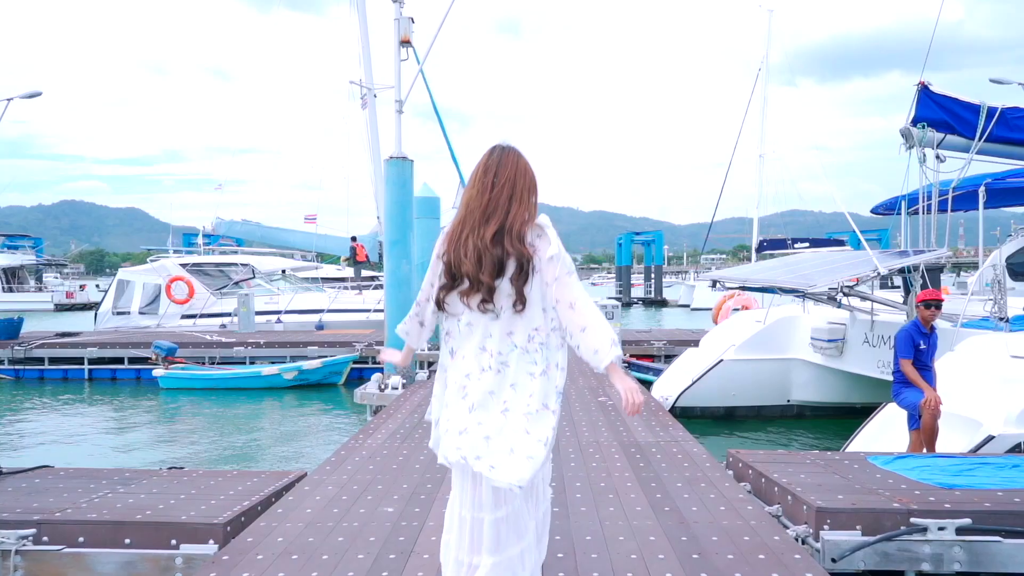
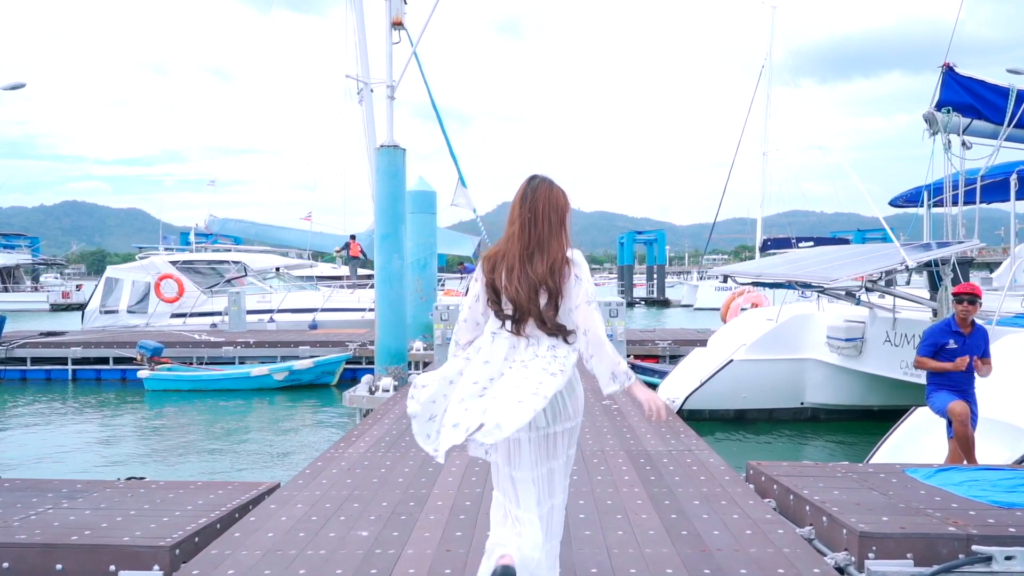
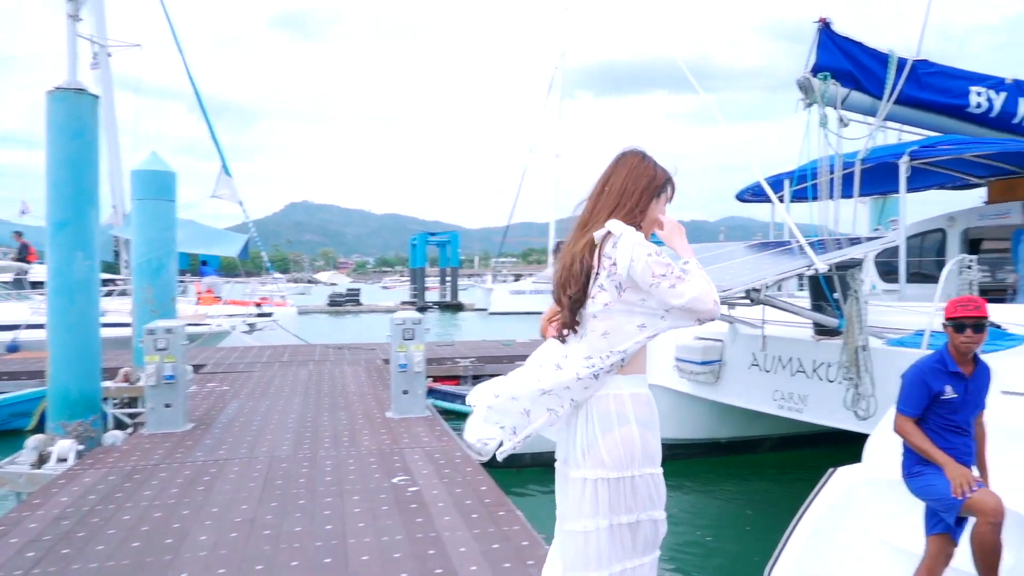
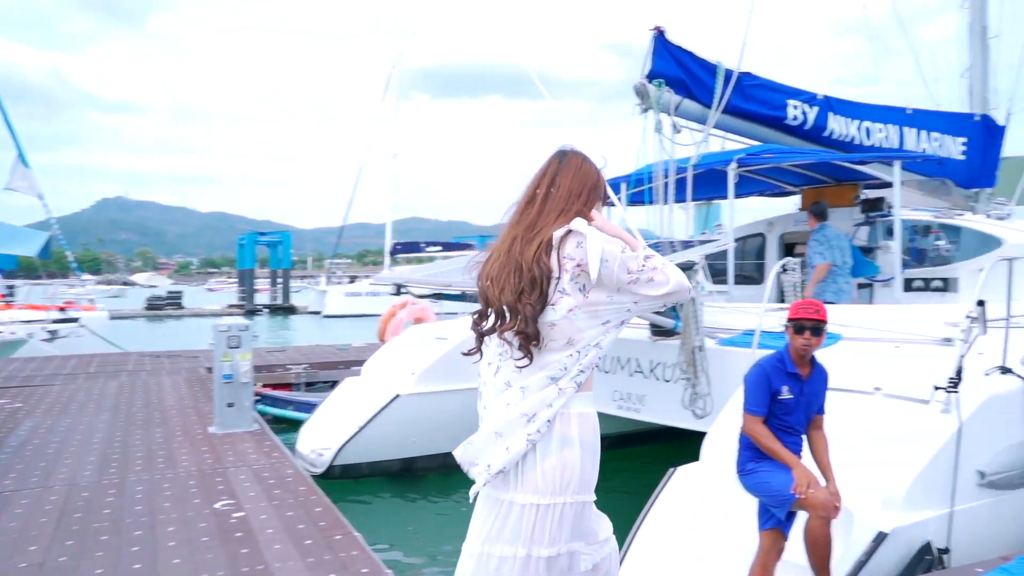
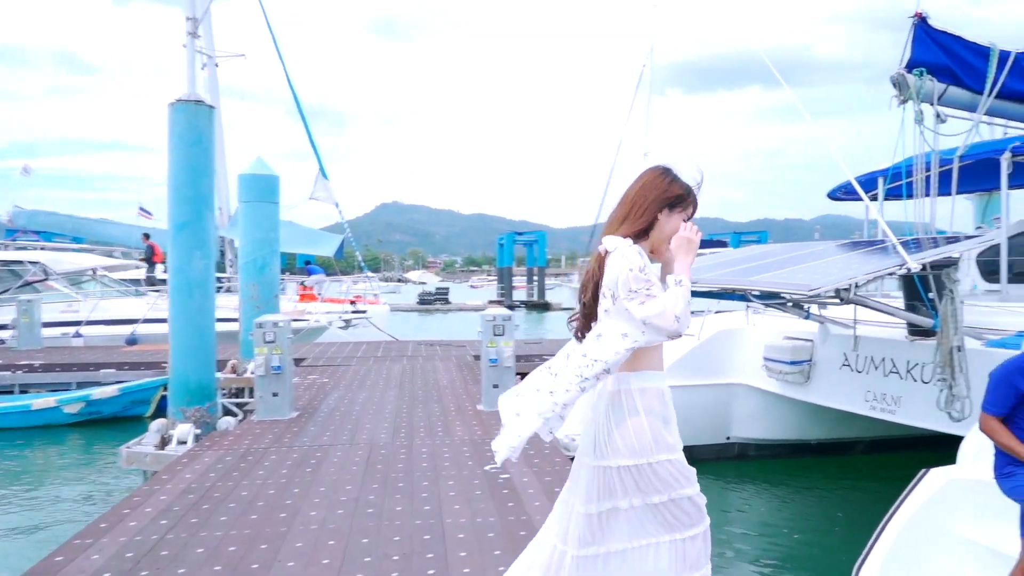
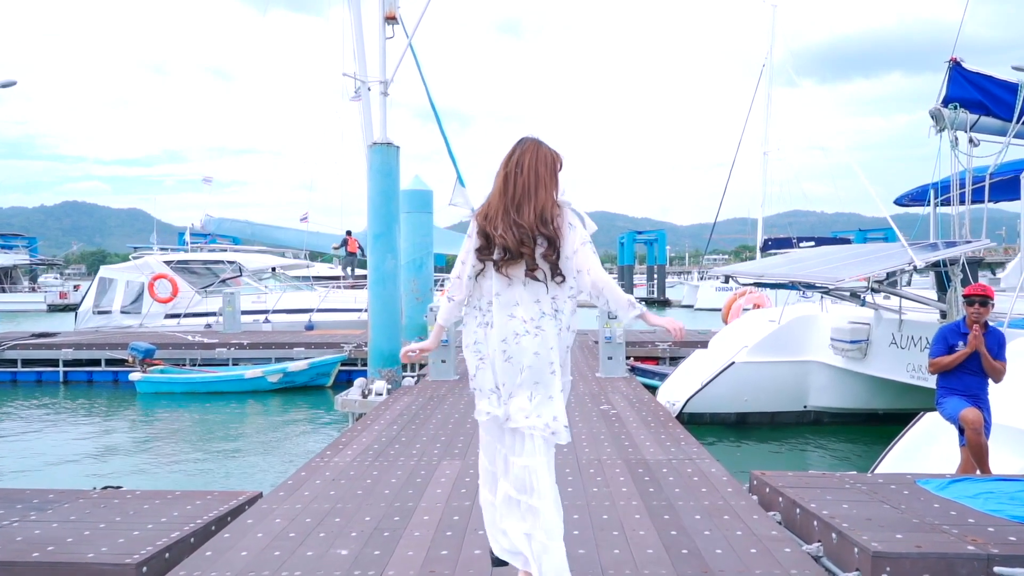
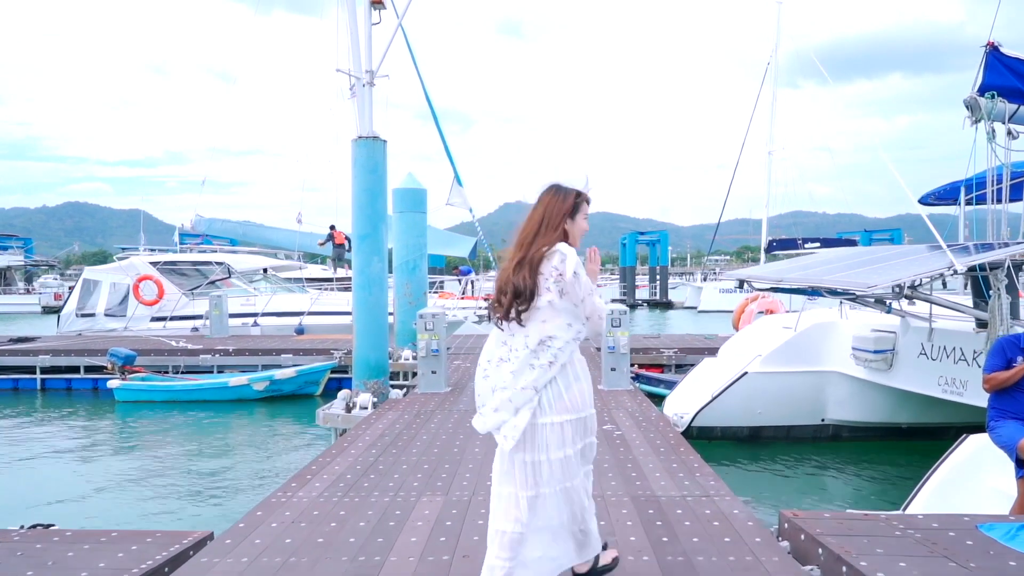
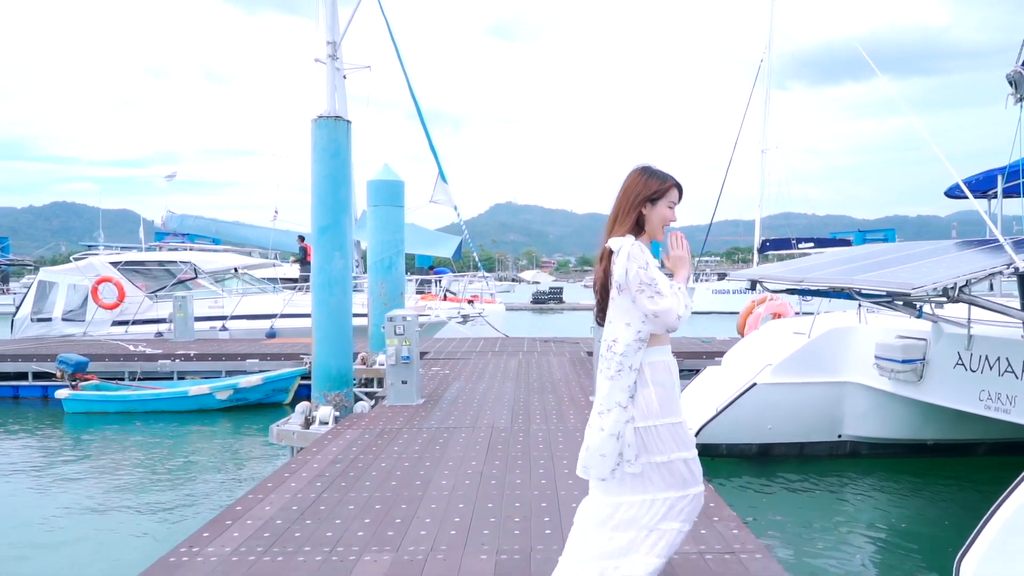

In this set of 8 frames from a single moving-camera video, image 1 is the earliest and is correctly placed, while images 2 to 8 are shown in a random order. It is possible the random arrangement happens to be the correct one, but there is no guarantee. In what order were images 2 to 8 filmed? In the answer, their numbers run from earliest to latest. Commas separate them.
2, 6, 7, 8, 5, 3, 4
